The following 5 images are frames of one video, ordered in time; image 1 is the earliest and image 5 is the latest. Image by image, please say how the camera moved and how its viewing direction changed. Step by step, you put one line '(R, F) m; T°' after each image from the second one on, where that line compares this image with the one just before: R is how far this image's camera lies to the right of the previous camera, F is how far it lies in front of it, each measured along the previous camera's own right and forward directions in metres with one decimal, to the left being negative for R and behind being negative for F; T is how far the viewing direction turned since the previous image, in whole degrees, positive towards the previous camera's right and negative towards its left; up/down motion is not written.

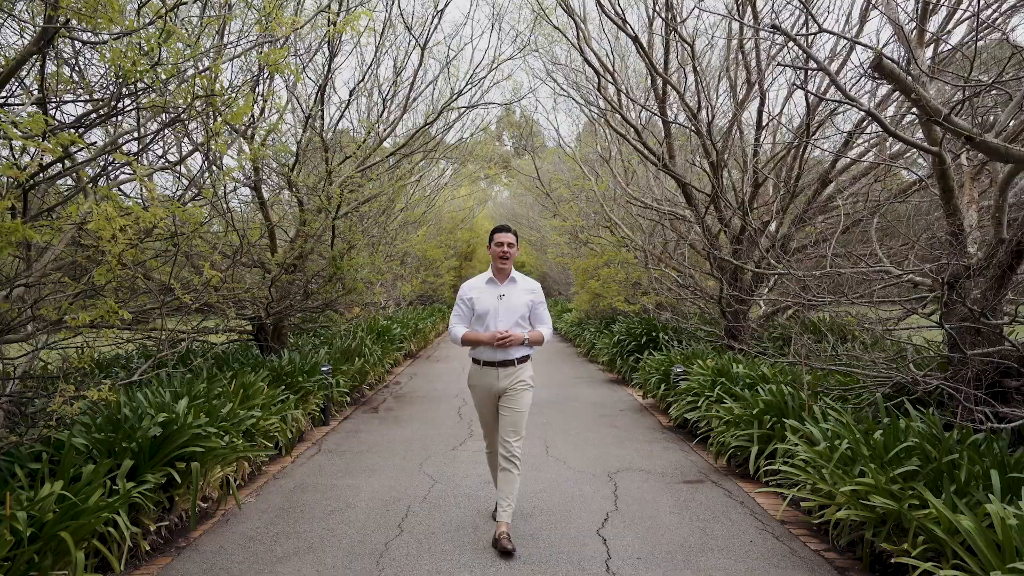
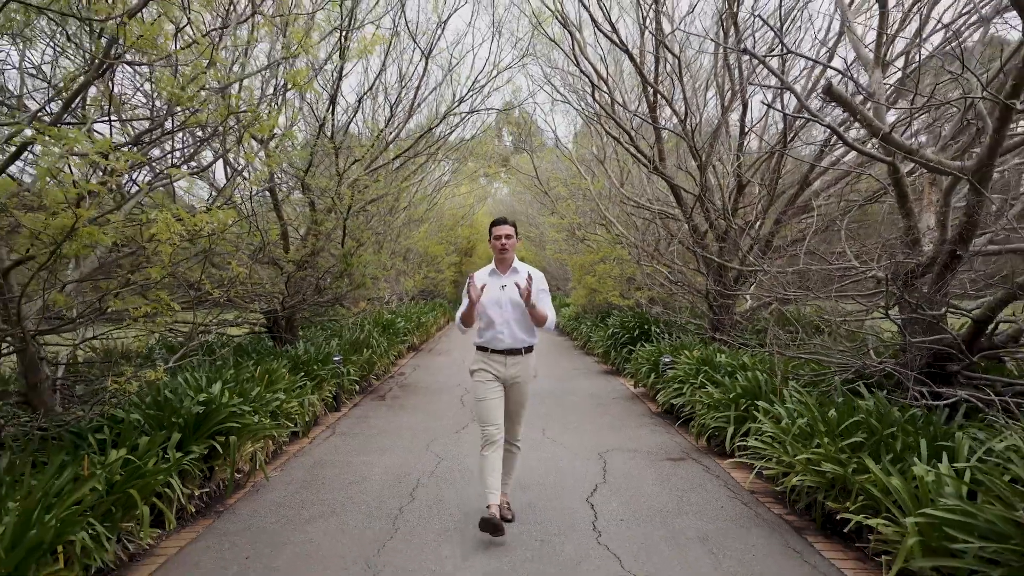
(0.0, -0.5) m; 0°
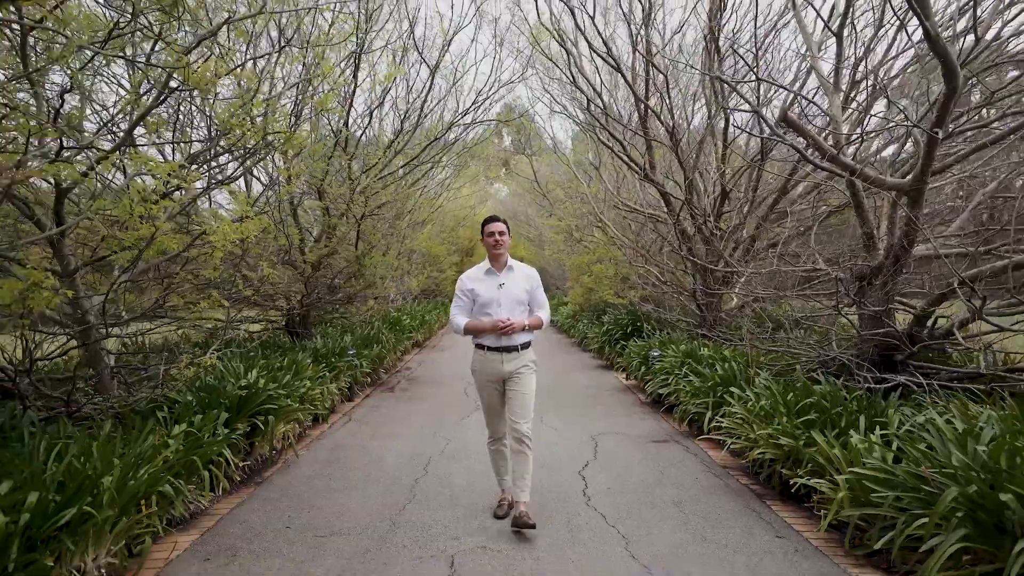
(0.0, -0.7) m; 0°
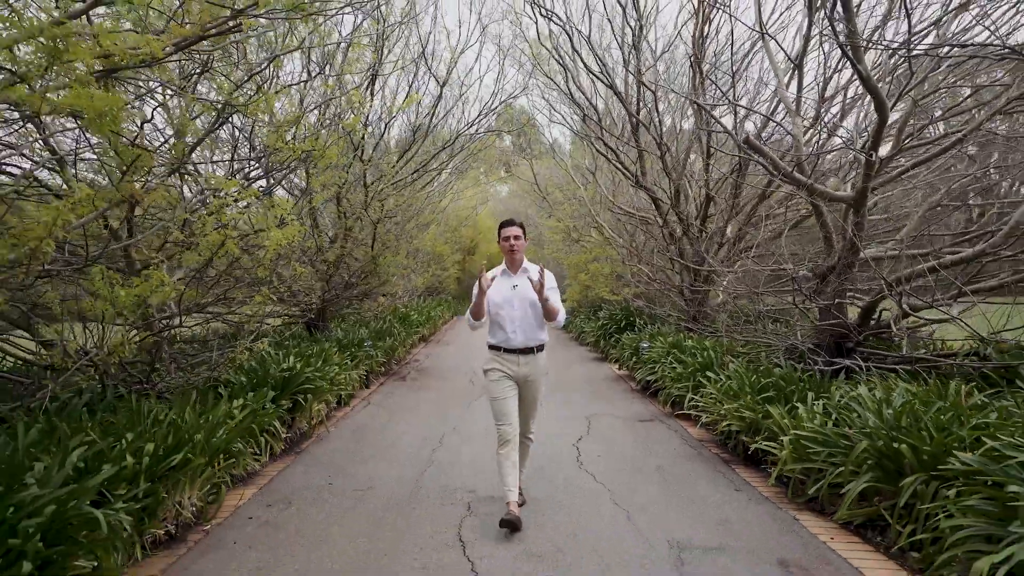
(0.0, -0.8) m; 0°
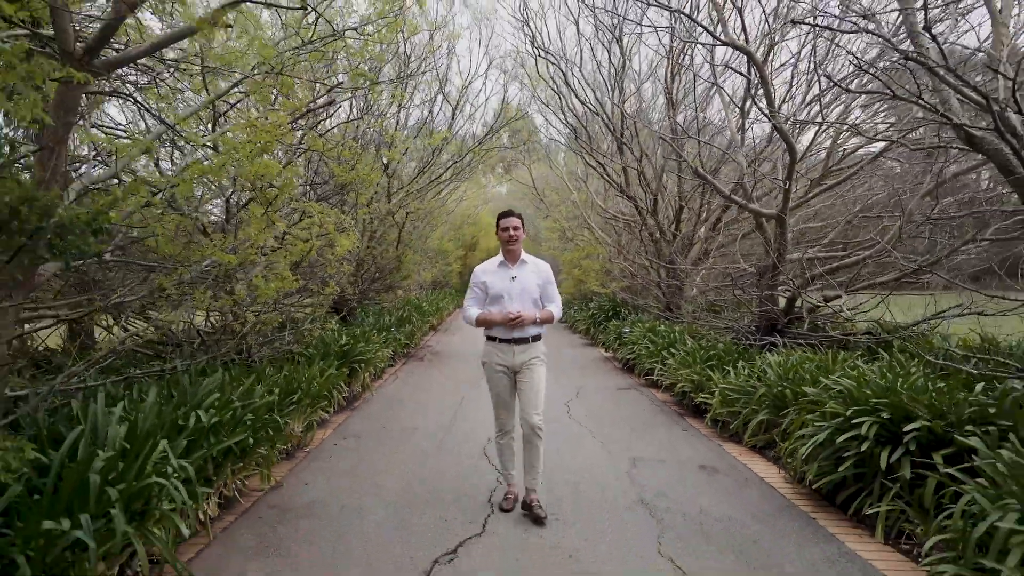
(-0.1, -1.7) m; 0°
